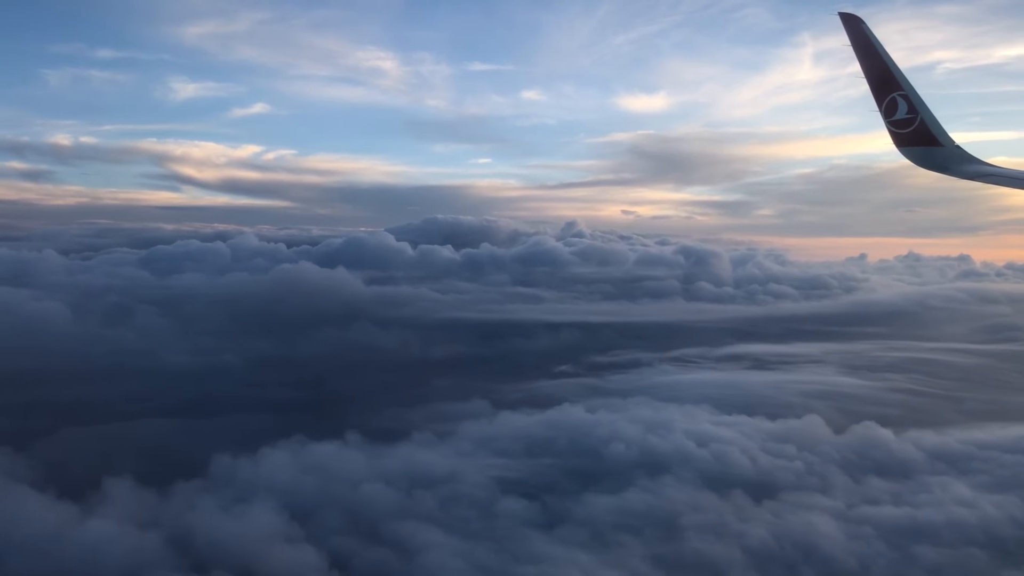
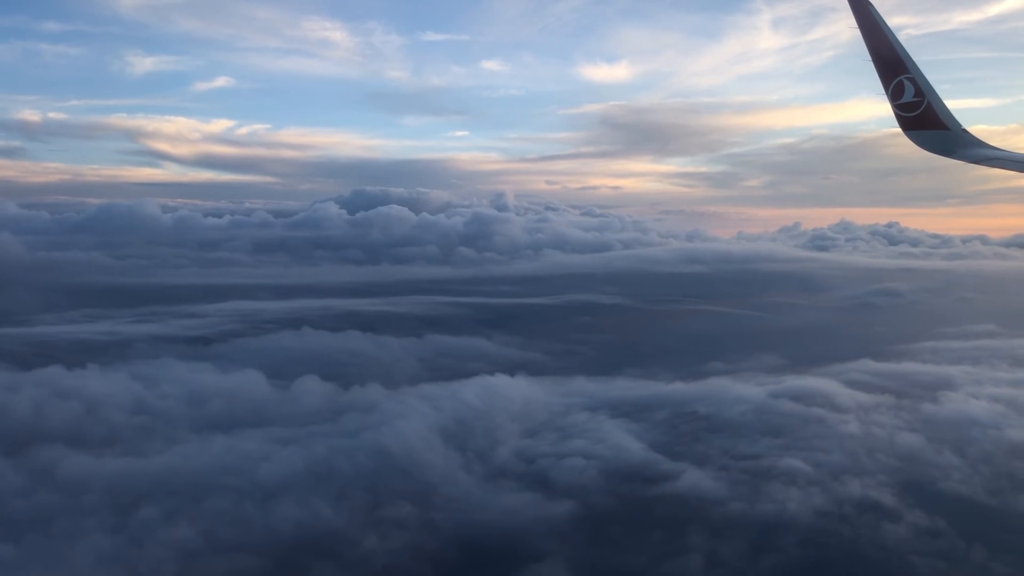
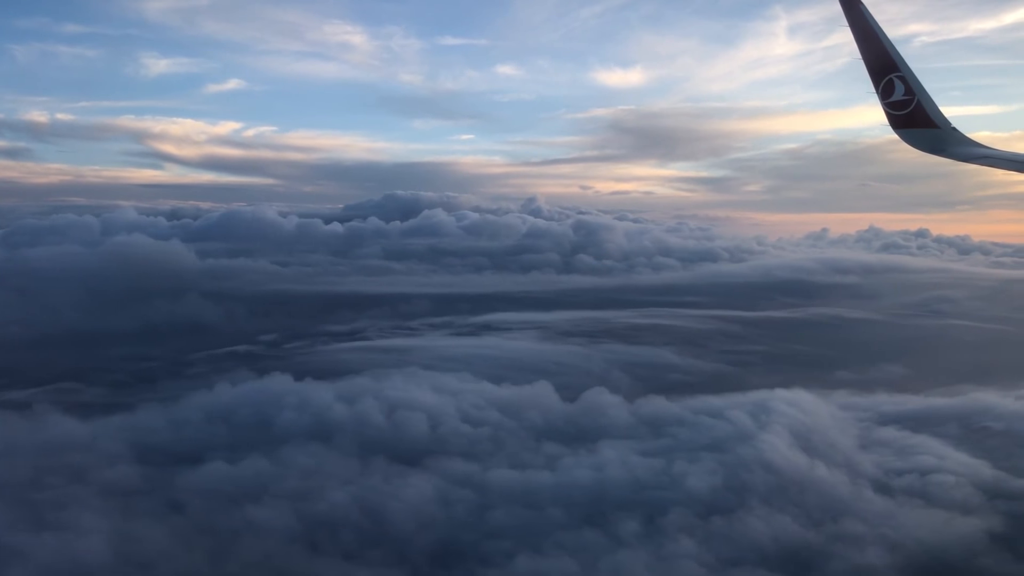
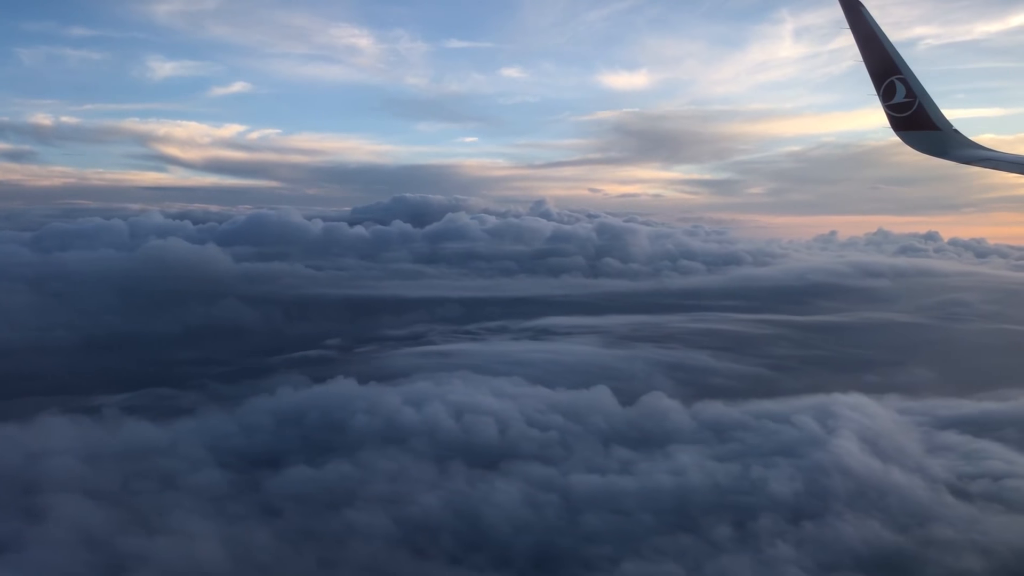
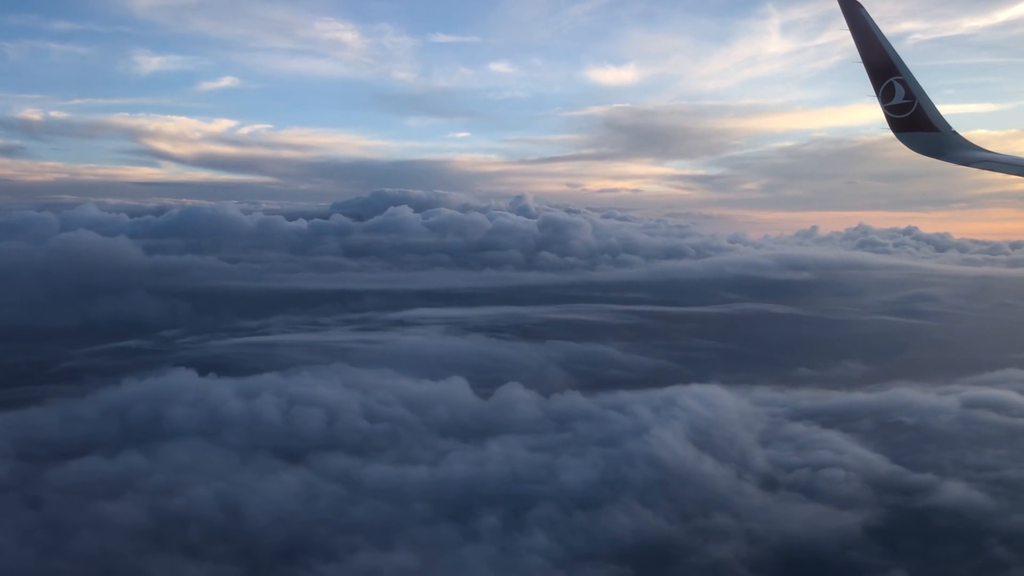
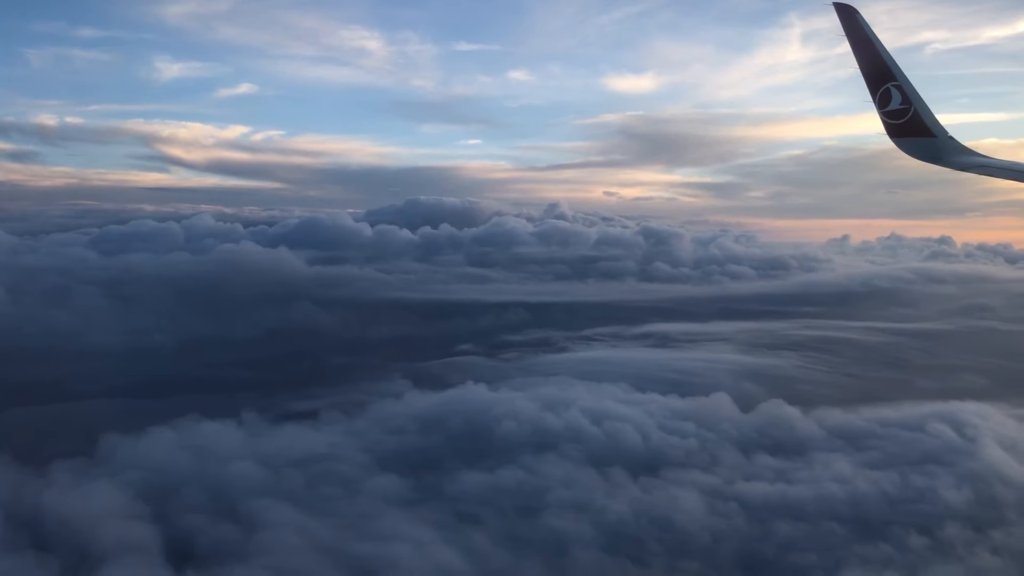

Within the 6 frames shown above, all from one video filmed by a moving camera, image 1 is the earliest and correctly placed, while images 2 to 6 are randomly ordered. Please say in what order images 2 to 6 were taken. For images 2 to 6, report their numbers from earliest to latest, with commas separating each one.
6, 4, 3, 5, 2
